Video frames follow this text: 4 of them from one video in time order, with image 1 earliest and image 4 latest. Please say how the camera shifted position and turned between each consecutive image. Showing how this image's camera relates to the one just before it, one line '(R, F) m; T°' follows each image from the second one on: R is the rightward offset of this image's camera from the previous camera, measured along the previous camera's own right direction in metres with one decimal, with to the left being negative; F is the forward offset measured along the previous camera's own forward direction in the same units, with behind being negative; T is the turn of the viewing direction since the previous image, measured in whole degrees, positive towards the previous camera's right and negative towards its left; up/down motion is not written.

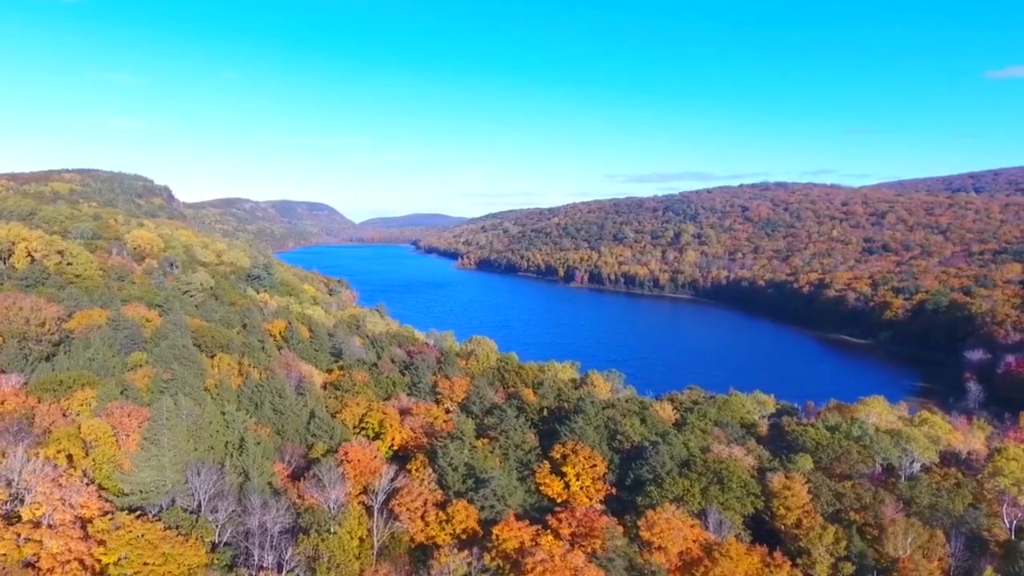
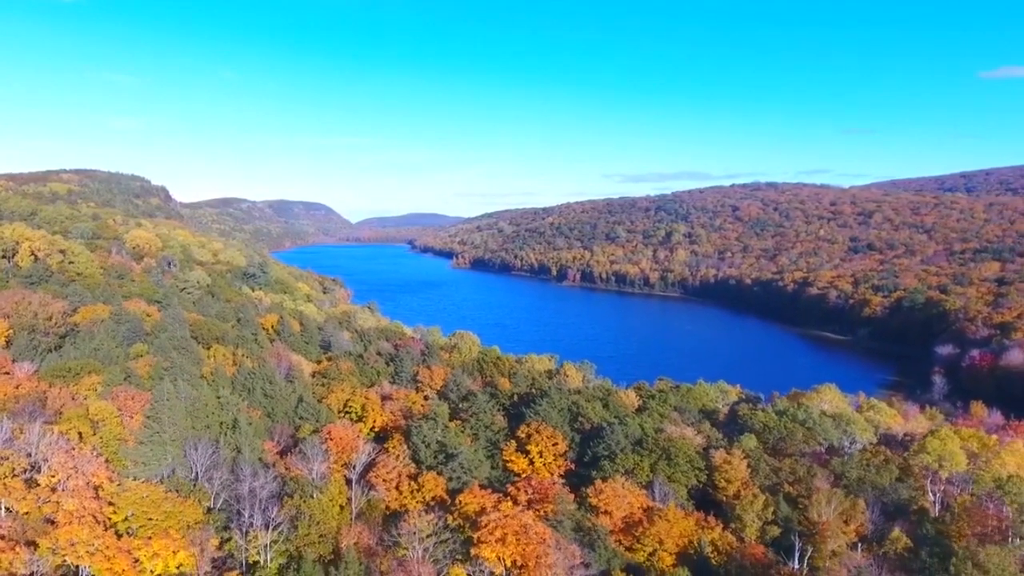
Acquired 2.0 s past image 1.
(+1.1, -2.2) m; 0°
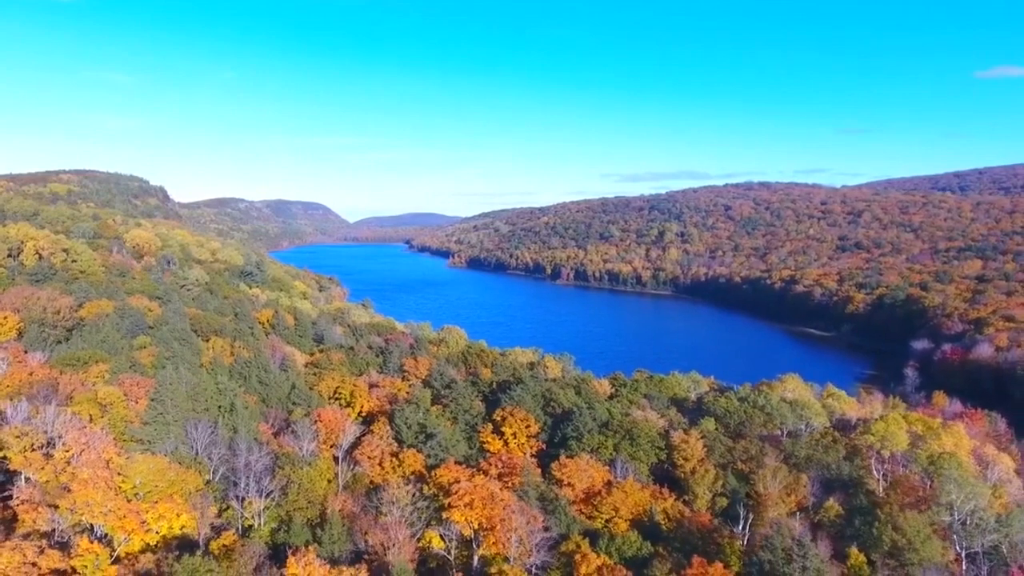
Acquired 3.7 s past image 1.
(+0.9, -2.0) m; 0°
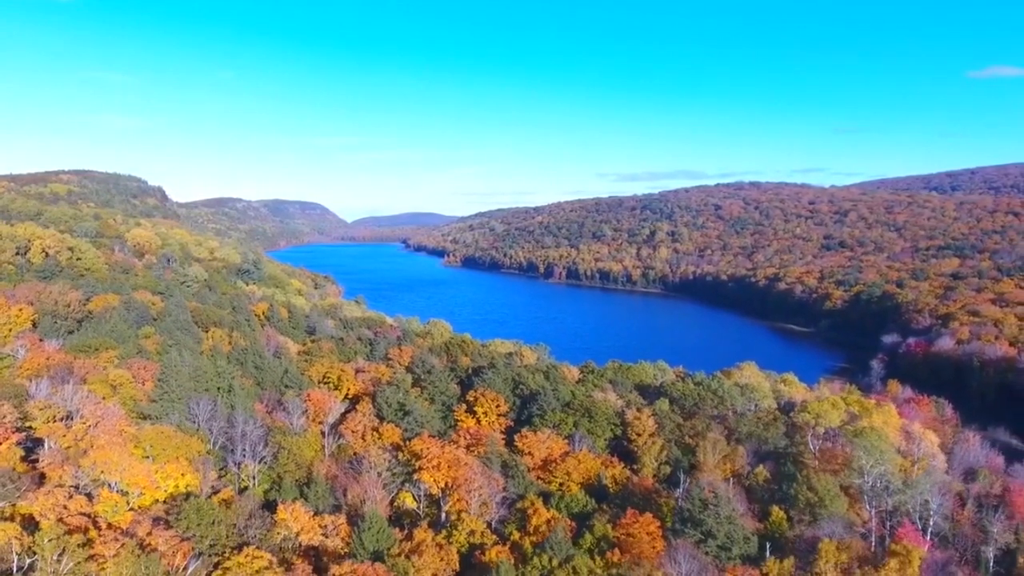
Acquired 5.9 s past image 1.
(+1.2, -2.8) m; 0°
